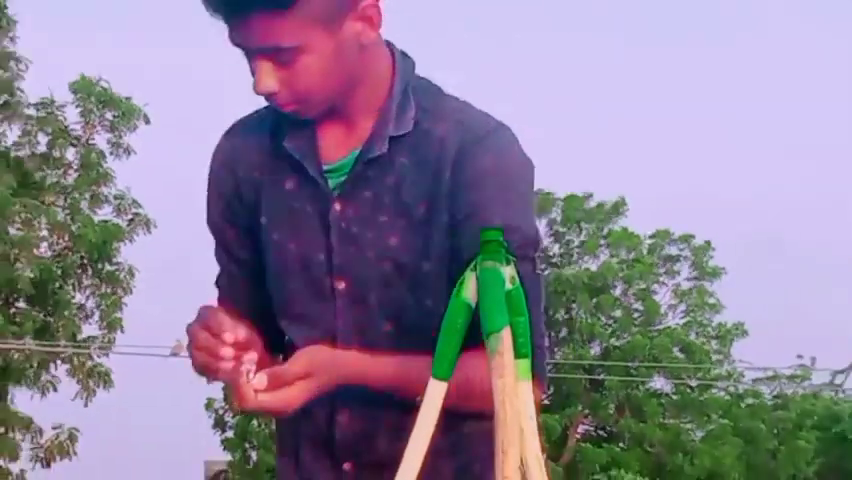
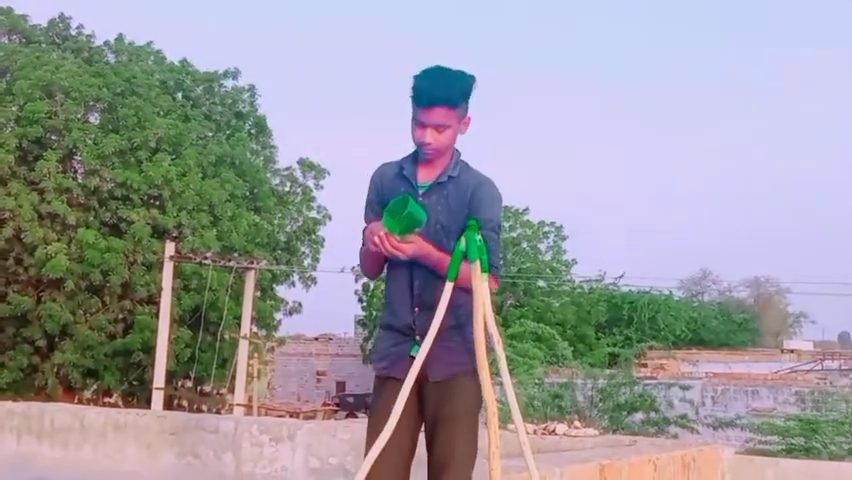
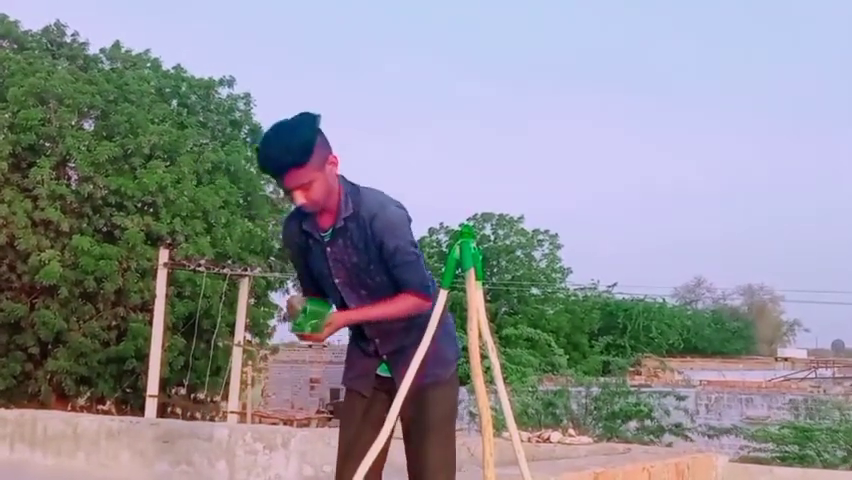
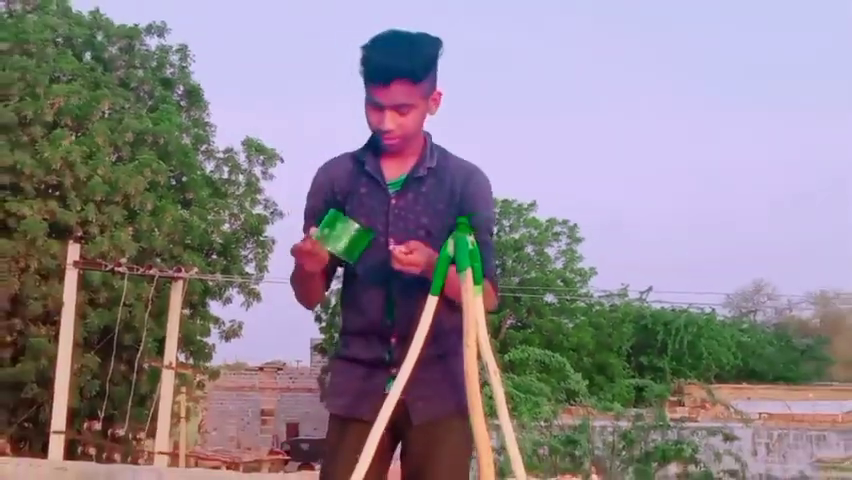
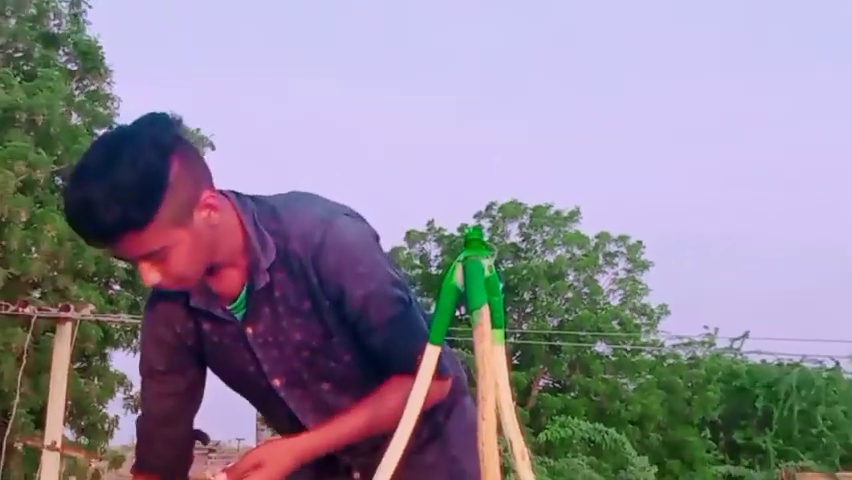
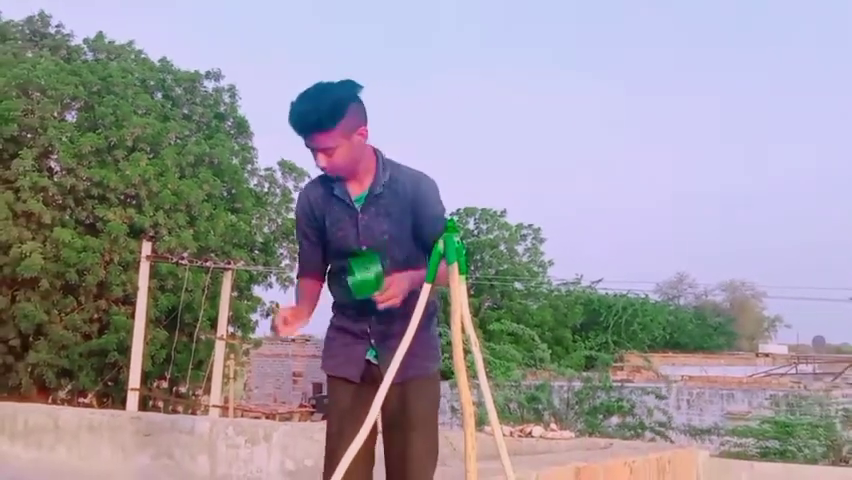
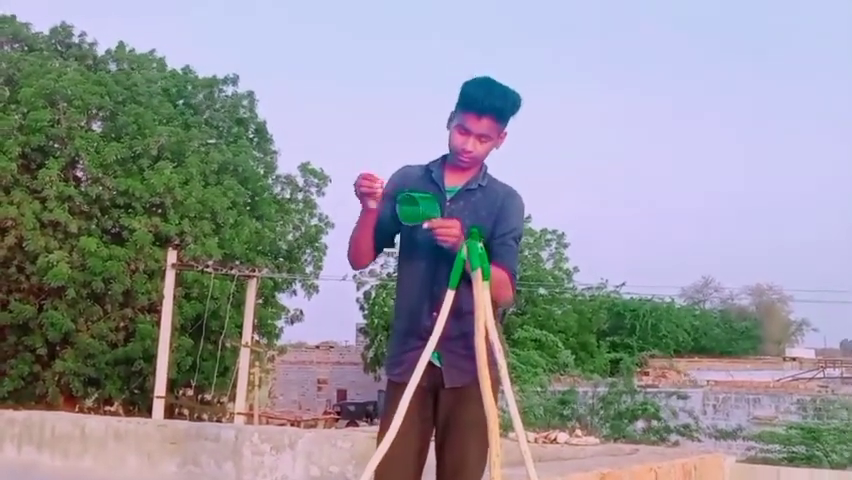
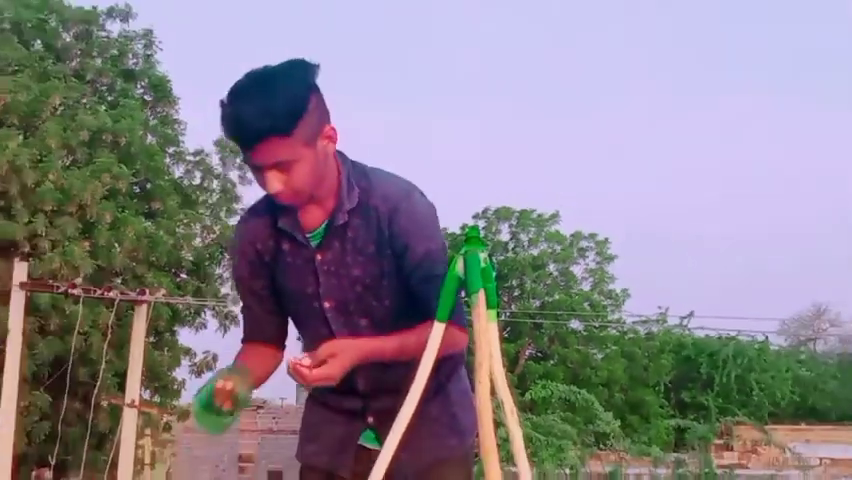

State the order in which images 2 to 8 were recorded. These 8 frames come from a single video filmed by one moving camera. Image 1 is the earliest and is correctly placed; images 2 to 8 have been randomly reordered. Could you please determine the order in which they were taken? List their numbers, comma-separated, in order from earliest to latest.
5, 8, 4, 6, 3, 2, 7
